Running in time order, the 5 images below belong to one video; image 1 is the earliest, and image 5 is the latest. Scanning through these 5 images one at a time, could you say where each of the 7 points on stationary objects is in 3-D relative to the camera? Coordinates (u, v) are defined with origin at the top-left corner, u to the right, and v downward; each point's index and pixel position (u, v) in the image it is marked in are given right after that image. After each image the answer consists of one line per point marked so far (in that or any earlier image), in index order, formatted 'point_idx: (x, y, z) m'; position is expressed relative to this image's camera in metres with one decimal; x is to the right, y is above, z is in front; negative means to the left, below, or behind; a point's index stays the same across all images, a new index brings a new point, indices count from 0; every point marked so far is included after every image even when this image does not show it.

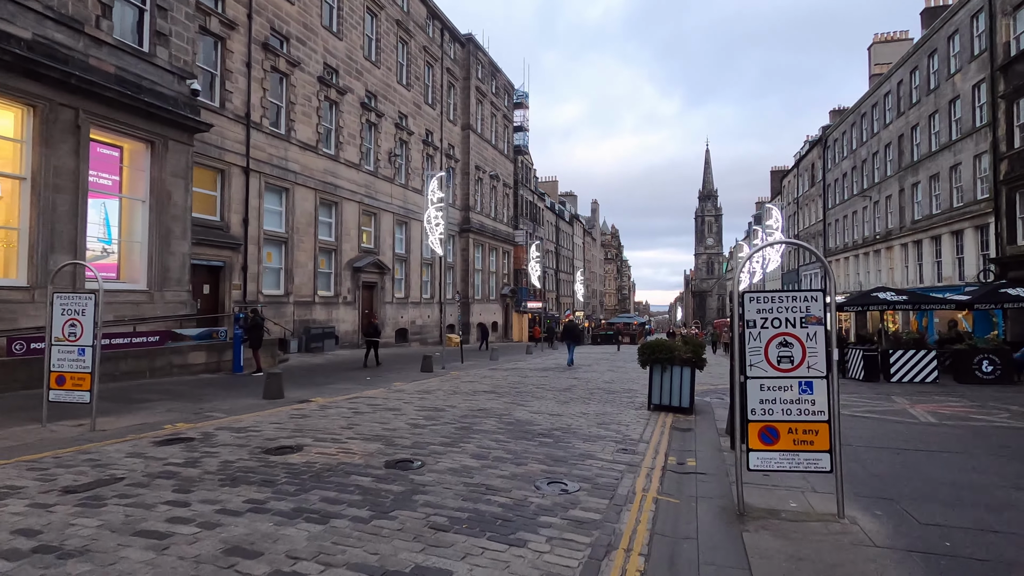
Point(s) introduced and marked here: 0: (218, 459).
0: (-3.3, -1.9, +6.0) m
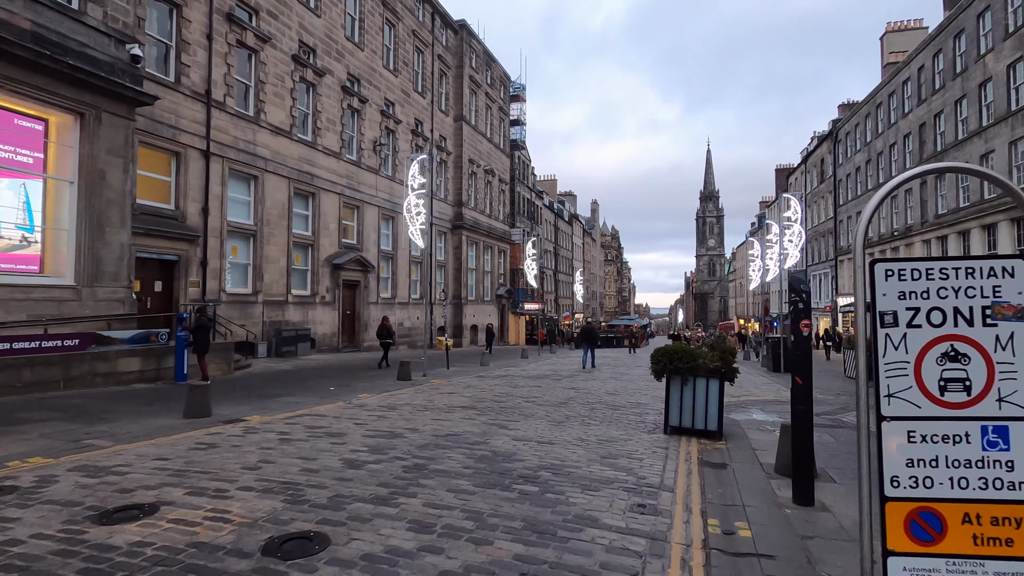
0: (-3.6, -1.8, +3.8) m
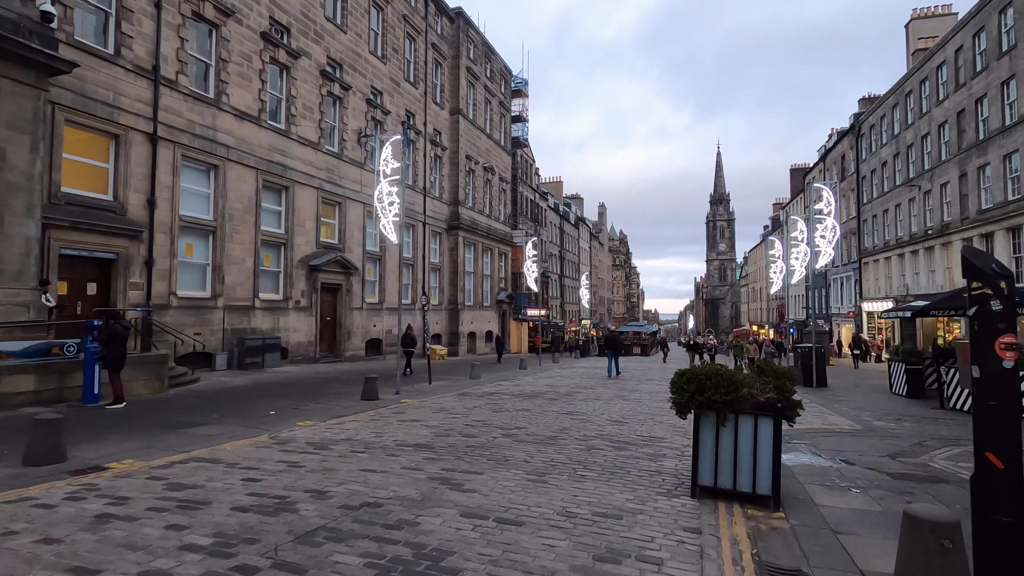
0: (-4.1, -1.7, +1.3) m
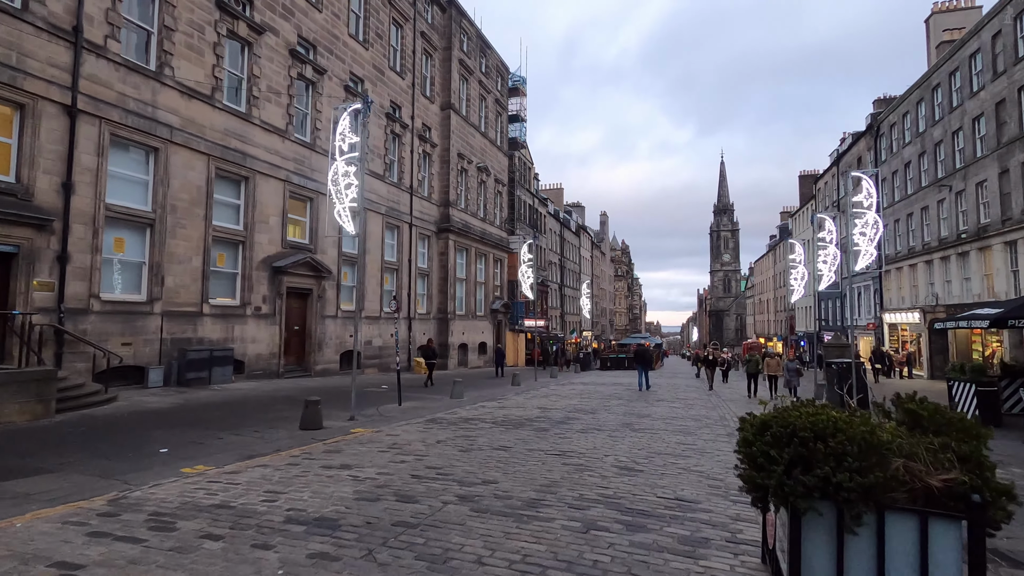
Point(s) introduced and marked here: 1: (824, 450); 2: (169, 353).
0: (-4.6, -1.4, -1.4) m
1: (+1.6, -0.8, +2.7) m
2: (-10.3, -2.0, +16.0) m
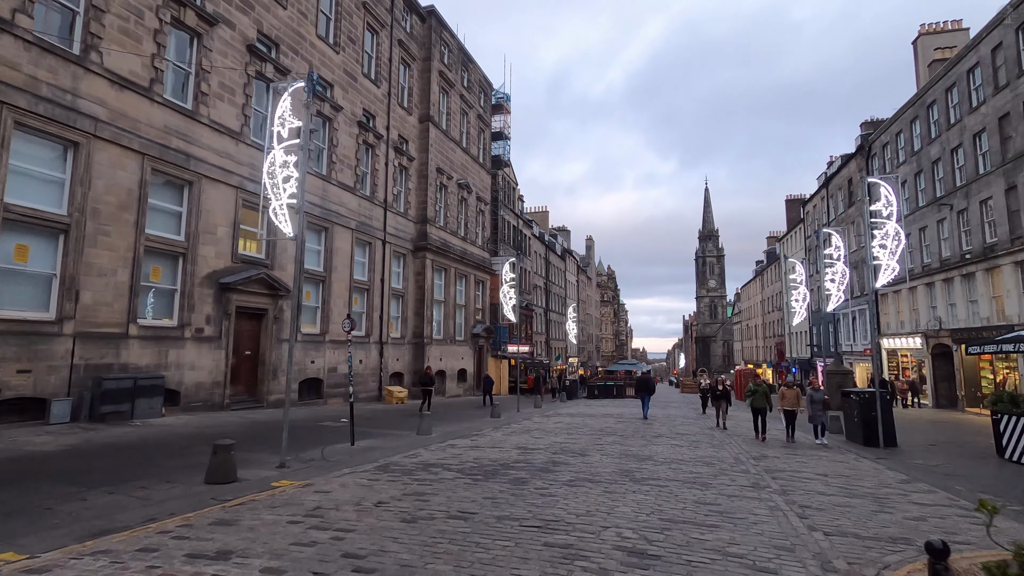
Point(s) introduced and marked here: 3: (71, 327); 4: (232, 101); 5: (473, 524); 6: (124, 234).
0: (-4.7, -1.0, -3.7) m
1: (+1.3, -0.7, +0.6) m
2: (-10.9, -2.4, +13.5) m
3: (-11.1, -1.0, +13.4) m
4: (-9.7, +6.5, +18.4) m
5: (-0.4, -2.5, +5.8) m
6: (-10.8, +1.5, +14.7) m
